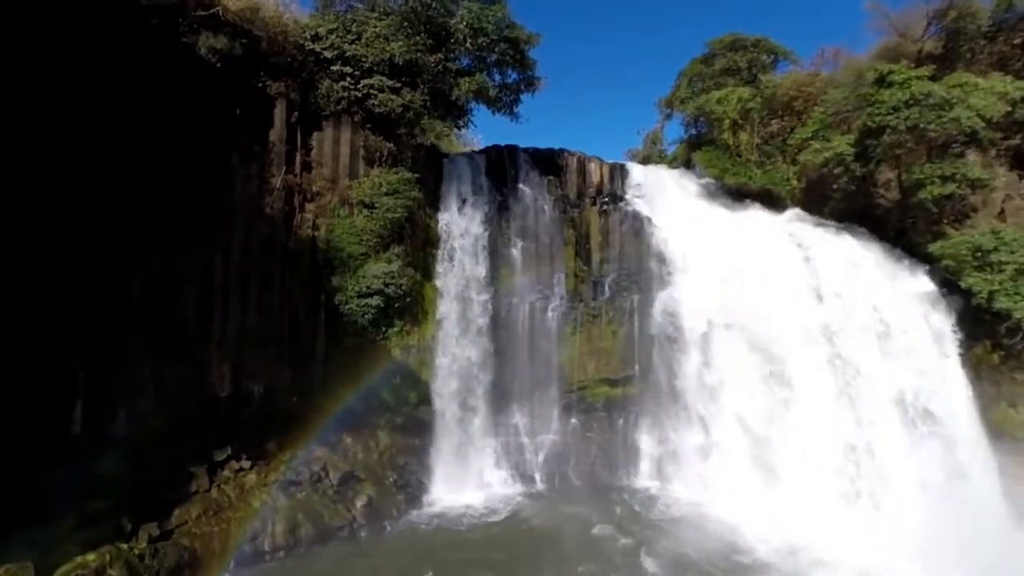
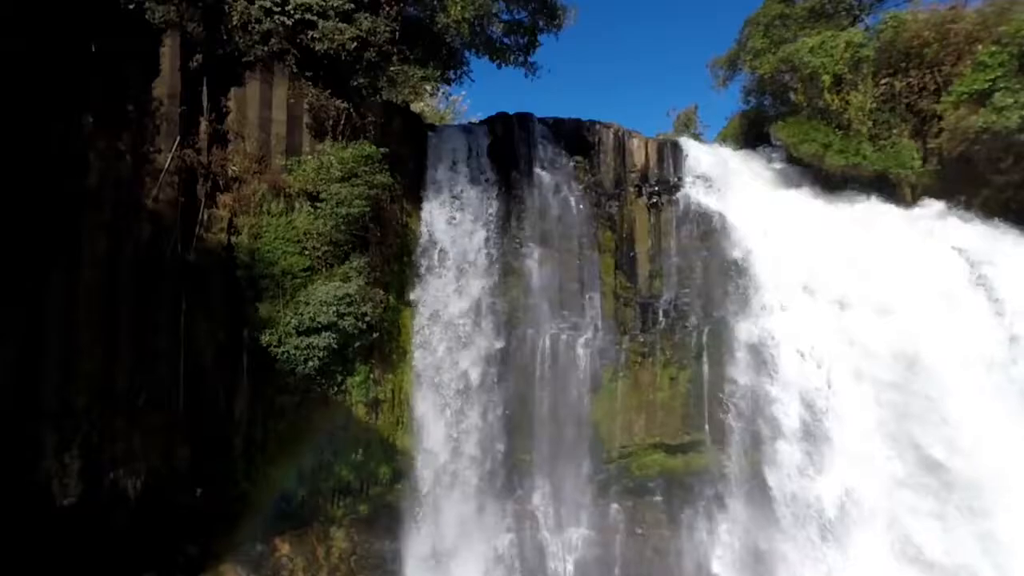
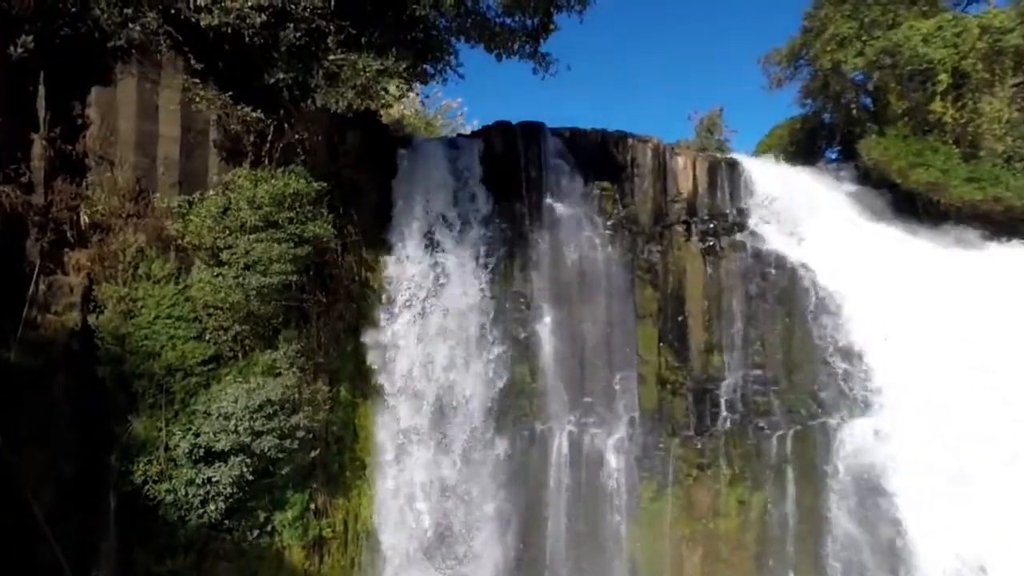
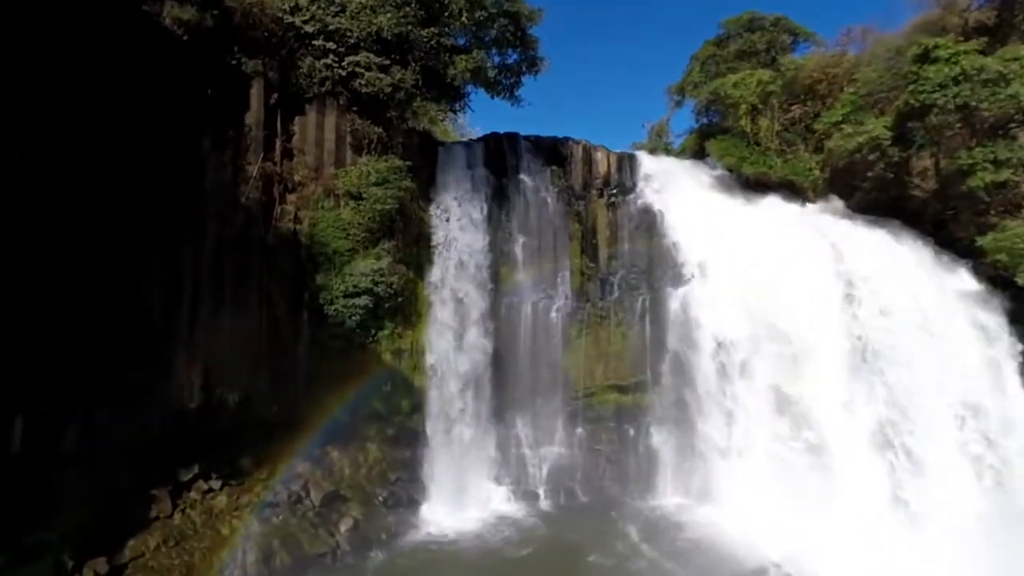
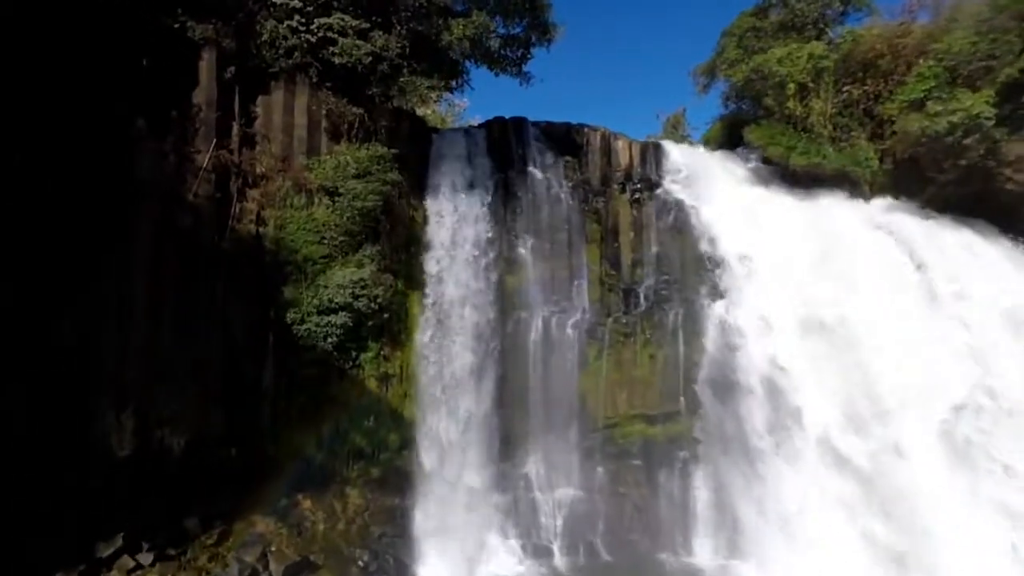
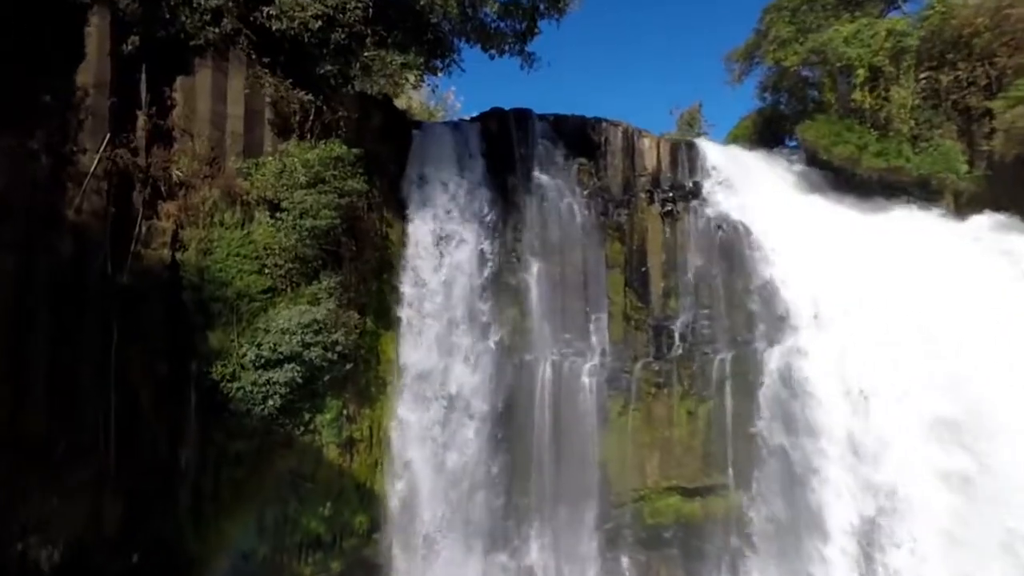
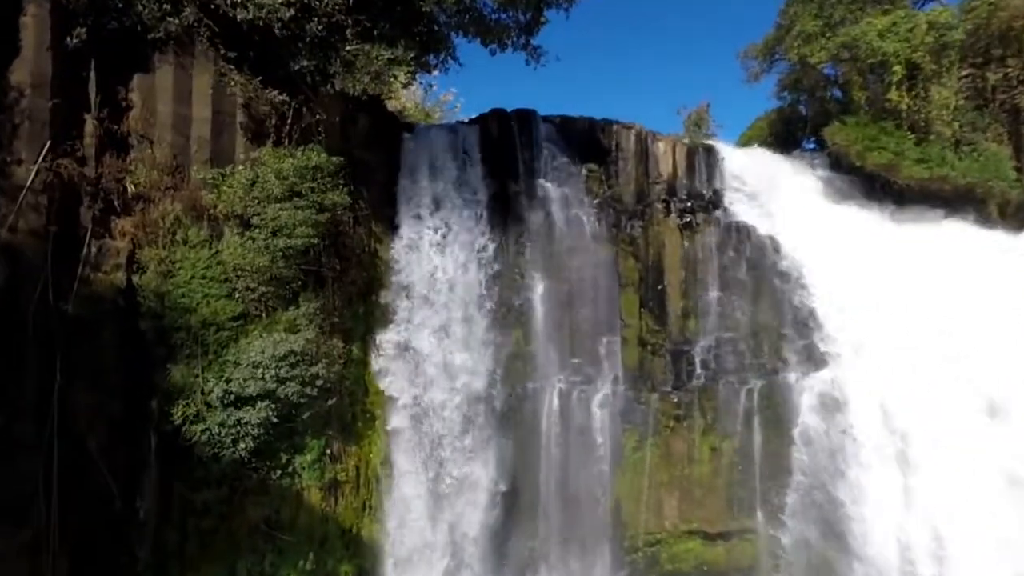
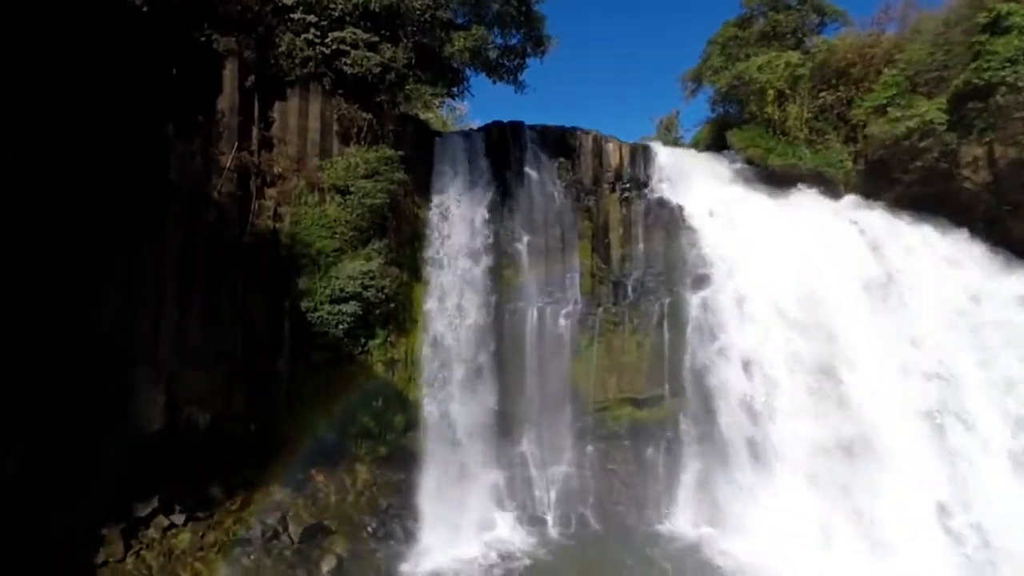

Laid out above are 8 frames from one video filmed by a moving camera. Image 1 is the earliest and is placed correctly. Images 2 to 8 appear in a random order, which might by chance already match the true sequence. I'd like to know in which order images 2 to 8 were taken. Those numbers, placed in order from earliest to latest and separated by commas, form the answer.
4, 8, 5, 2, 6, 7, 3
